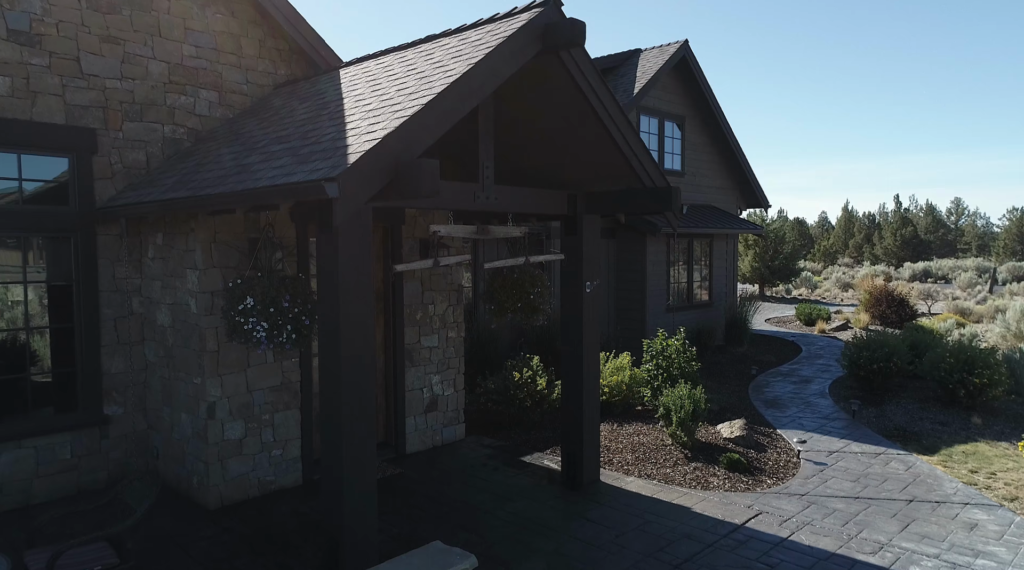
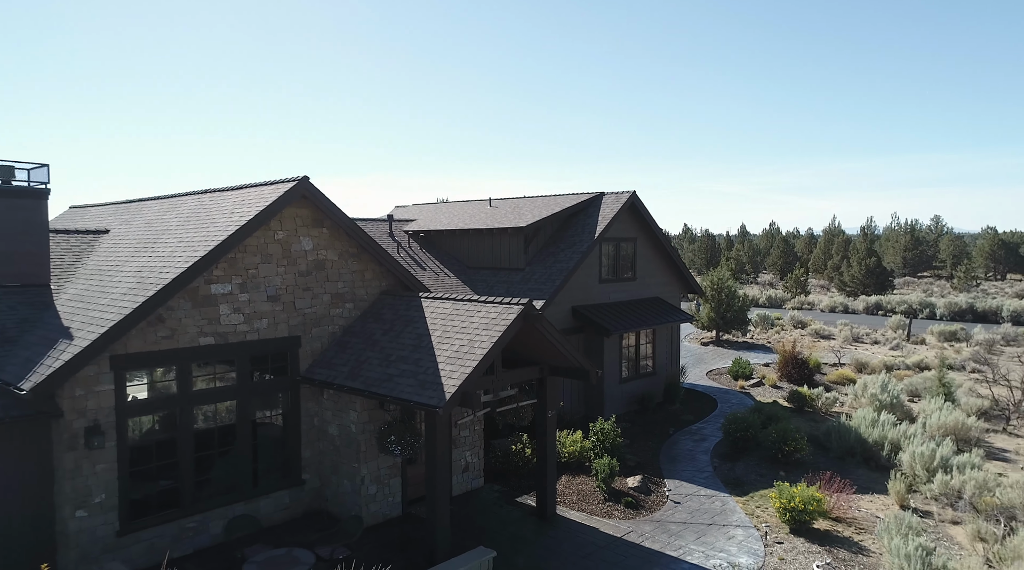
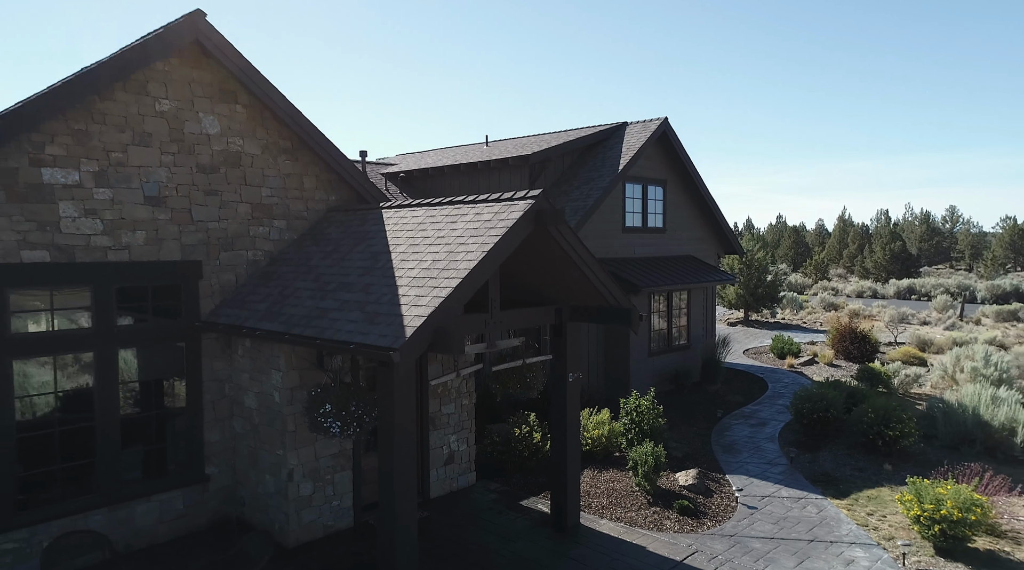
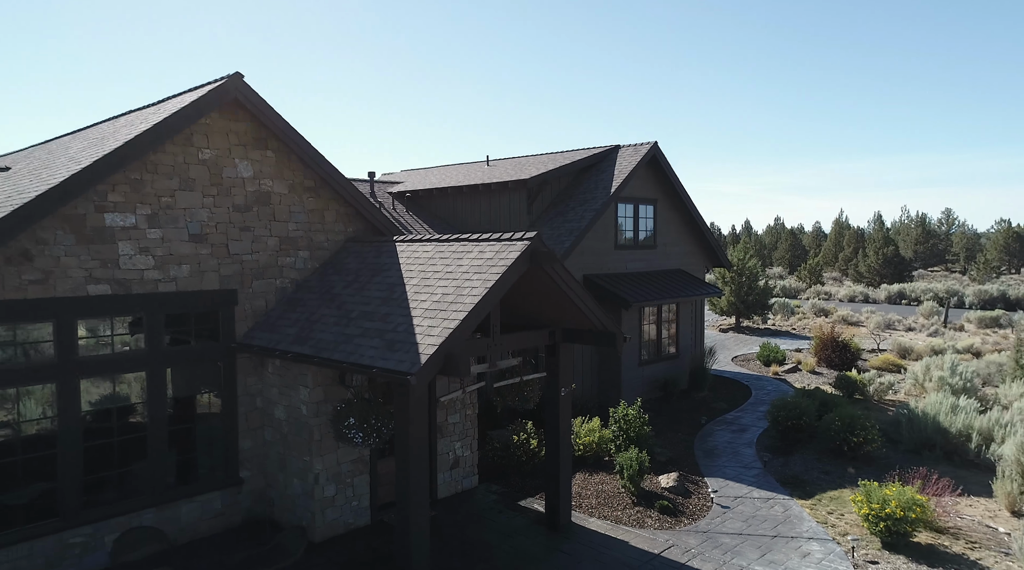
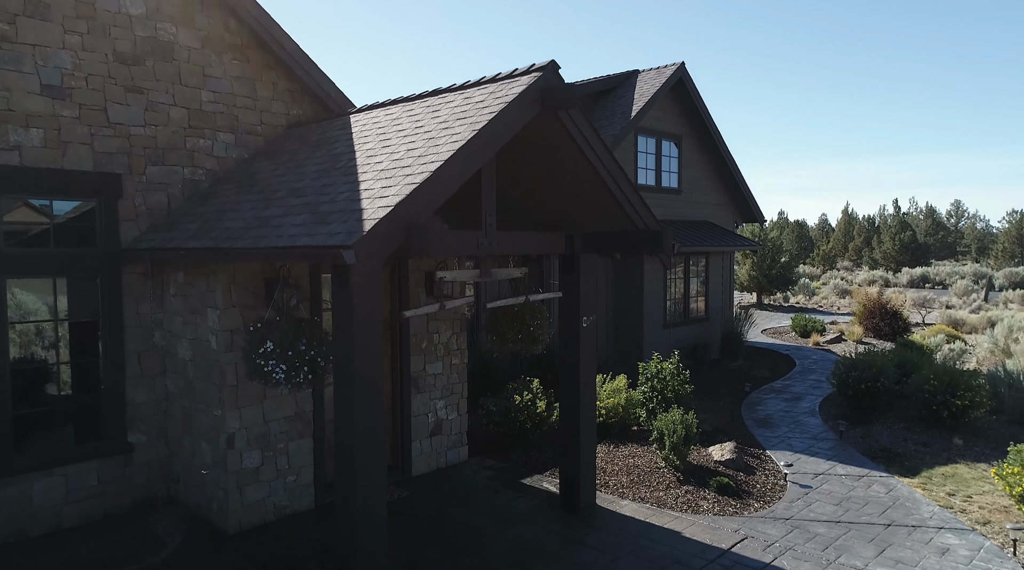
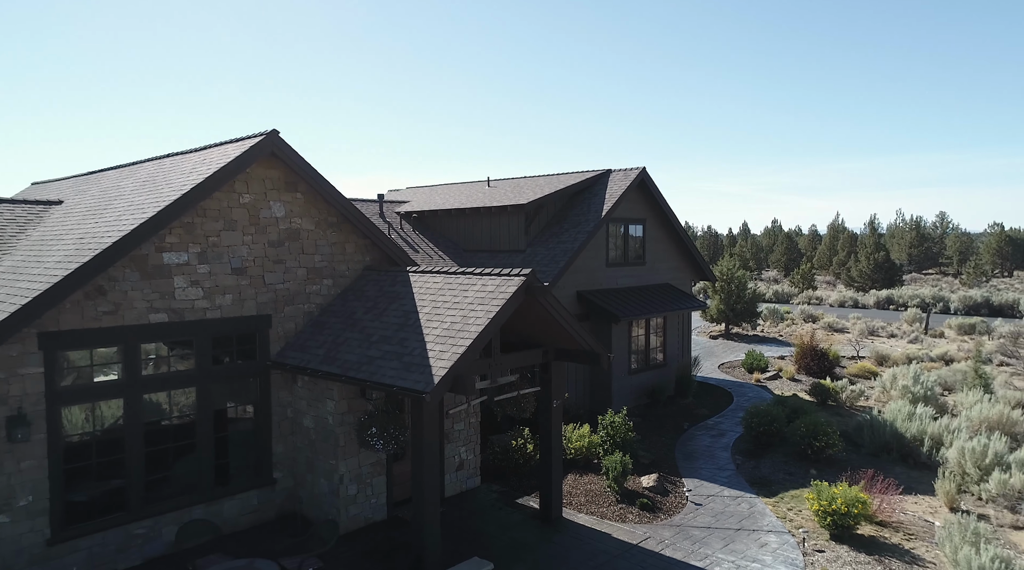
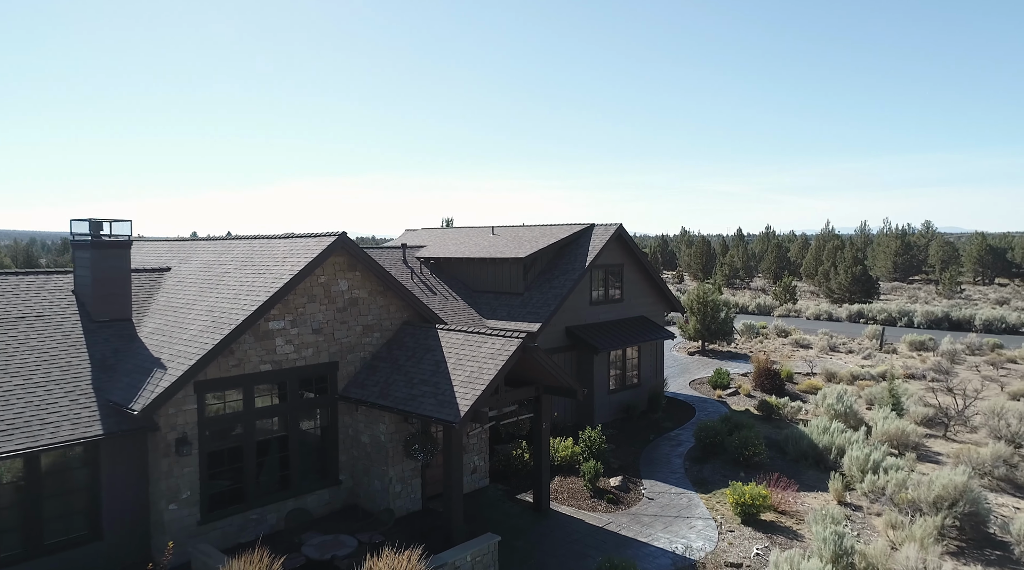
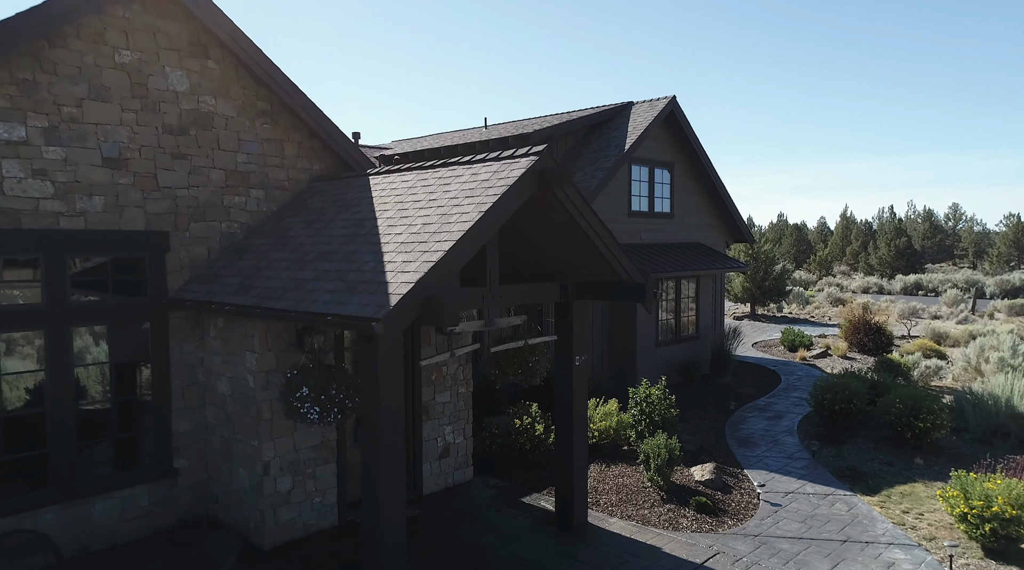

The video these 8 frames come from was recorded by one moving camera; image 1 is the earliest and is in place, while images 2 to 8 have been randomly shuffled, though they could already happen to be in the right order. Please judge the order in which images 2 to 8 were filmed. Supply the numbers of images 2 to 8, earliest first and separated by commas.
5, 8, 3, 4, 6, 2, 7
